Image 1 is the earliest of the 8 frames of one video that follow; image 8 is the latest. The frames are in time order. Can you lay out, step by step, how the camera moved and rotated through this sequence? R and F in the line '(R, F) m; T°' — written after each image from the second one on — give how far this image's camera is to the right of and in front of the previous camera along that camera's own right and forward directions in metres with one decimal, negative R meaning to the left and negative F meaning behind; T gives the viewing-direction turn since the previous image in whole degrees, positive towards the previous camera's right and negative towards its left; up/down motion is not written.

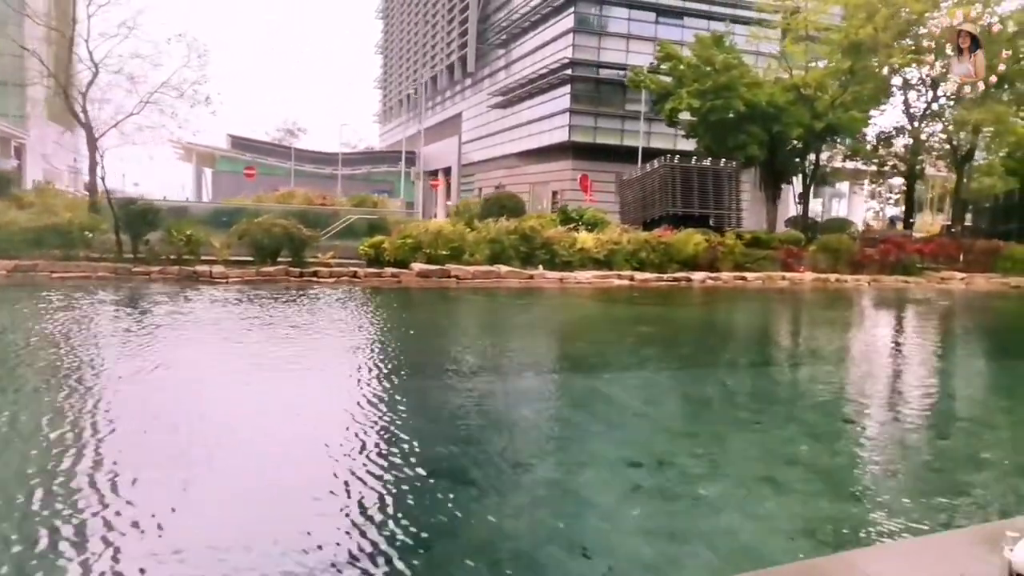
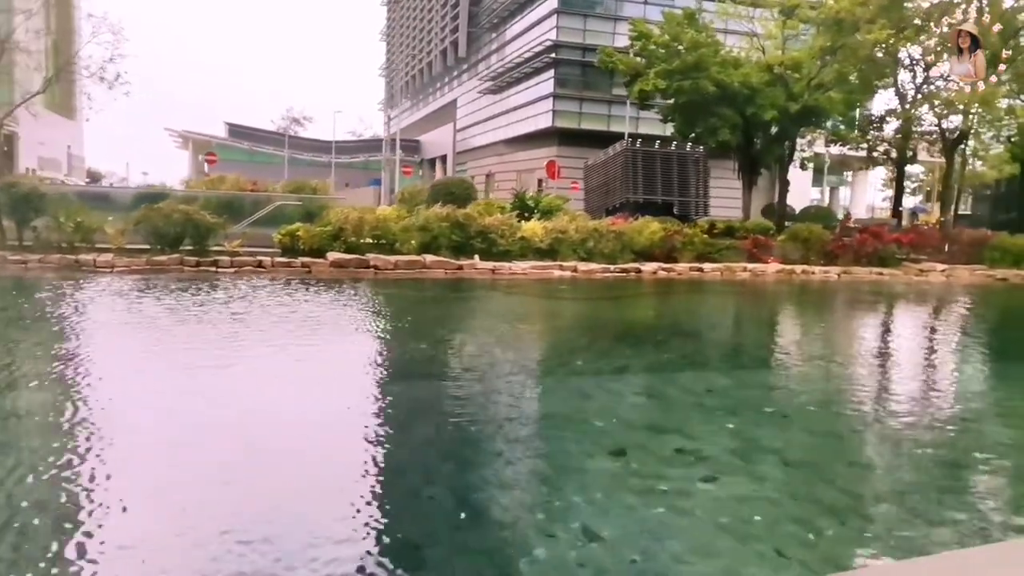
(+1.3, +0.8) m; -2°
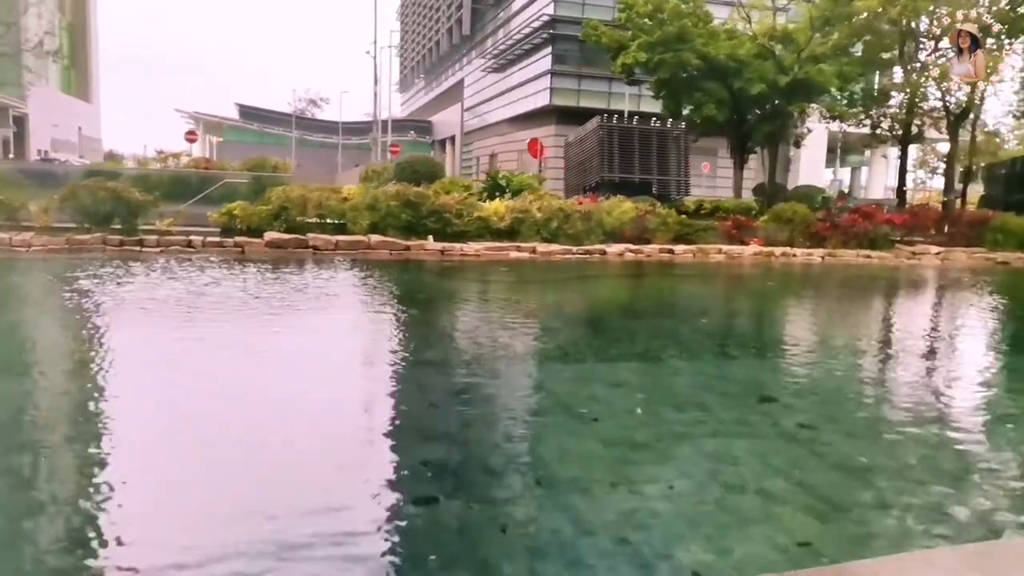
(+1.0, +0.5) m; -2°
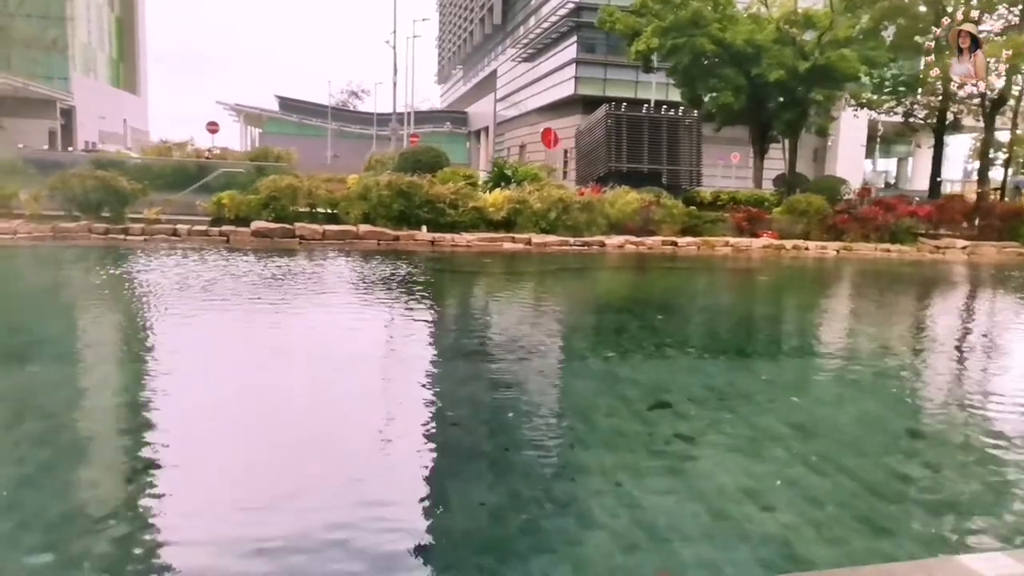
(+0.7, +0.2) m; -3°
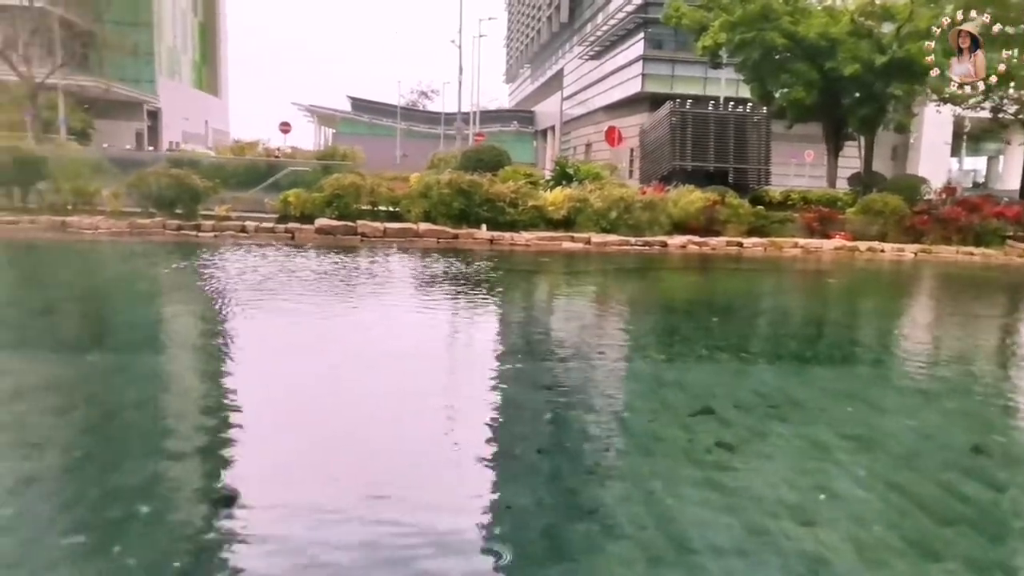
(+0.1, 0.0) m; -5°
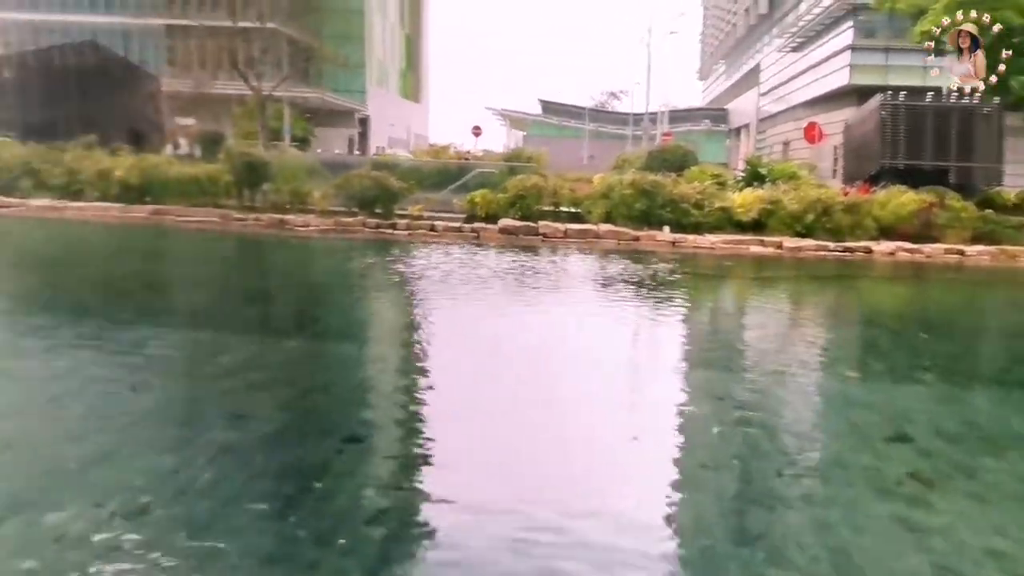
(+0.2, +0.2) m; -14°
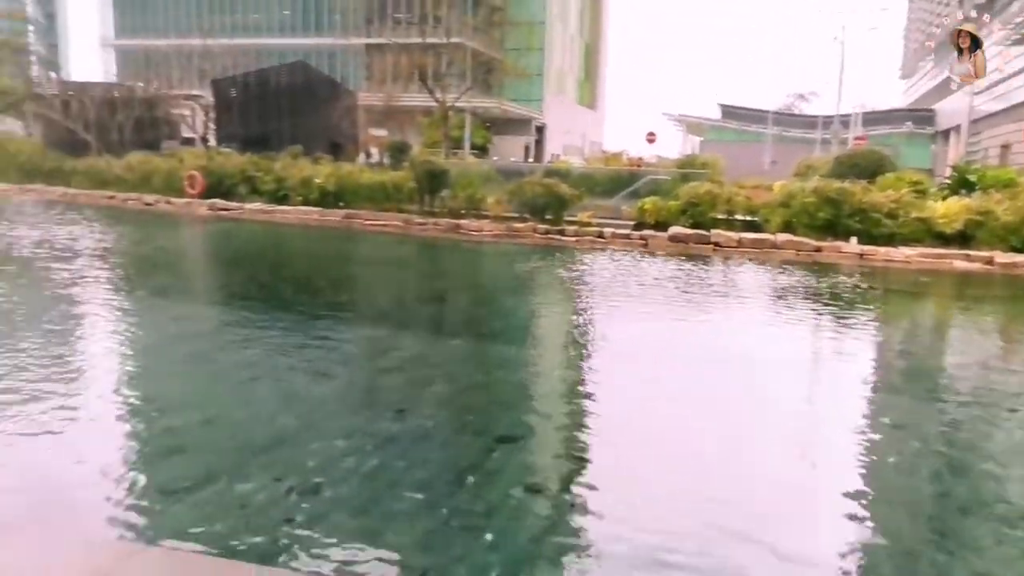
(+0.2, +0.2) m; -13°
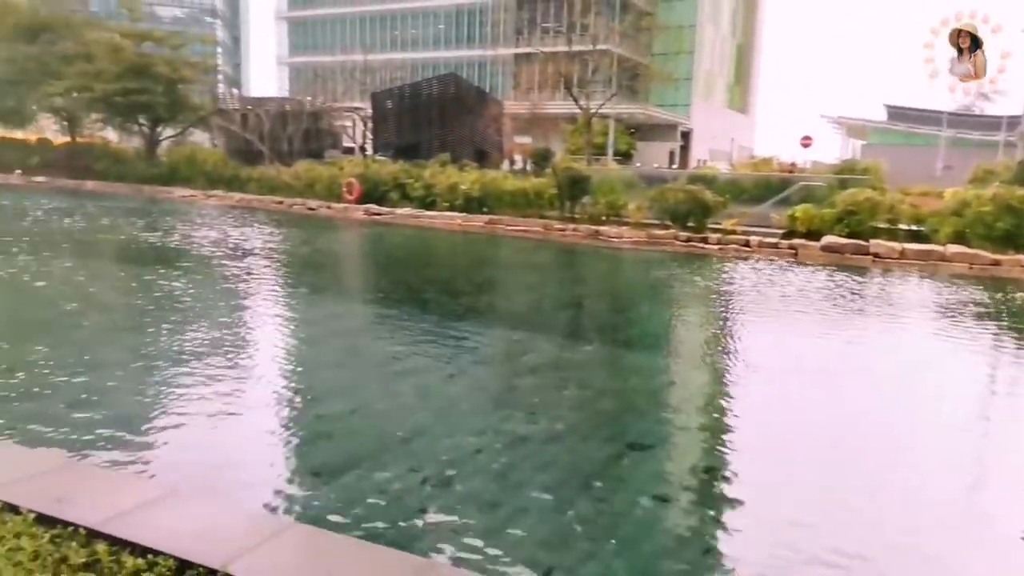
(+0.1, +0.2) m; -10°
